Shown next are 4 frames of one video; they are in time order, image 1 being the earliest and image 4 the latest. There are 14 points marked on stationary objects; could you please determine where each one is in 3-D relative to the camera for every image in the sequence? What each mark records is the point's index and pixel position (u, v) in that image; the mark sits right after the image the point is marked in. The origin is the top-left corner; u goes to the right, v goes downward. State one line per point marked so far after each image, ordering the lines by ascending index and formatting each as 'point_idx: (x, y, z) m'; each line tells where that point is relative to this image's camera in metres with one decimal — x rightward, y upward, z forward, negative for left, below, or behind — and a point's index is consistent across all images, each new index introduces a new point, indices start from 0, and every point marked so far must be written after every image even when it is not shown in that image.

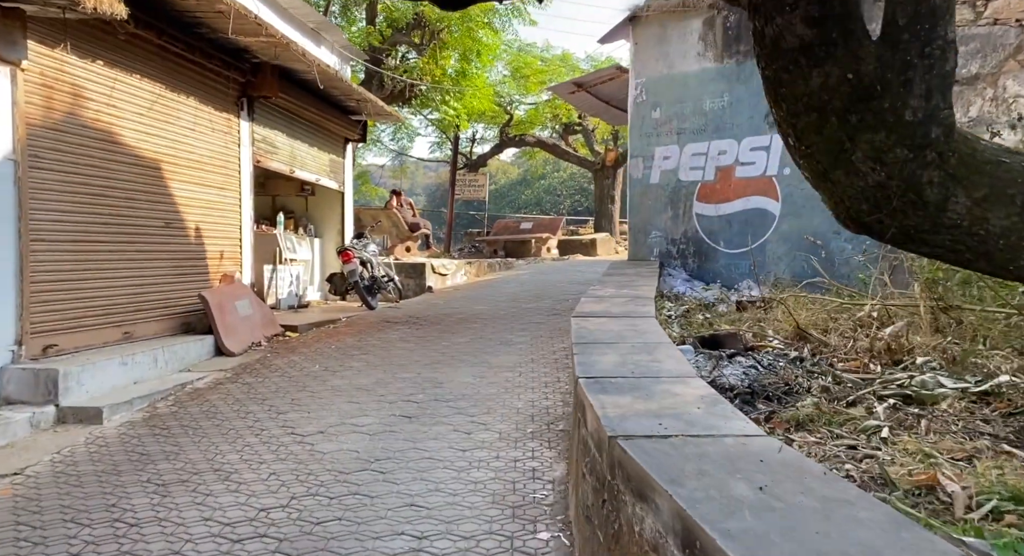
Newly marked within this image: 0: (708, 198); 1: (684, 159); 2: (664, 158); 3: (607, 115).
0: (+2.0, +0.8, +9.1) m
1: (+1.8, +1.2, +9.3) m
2: (+1.6, +1.2, +9.5) m
3: (+1.2, +2.1, +11.7) m
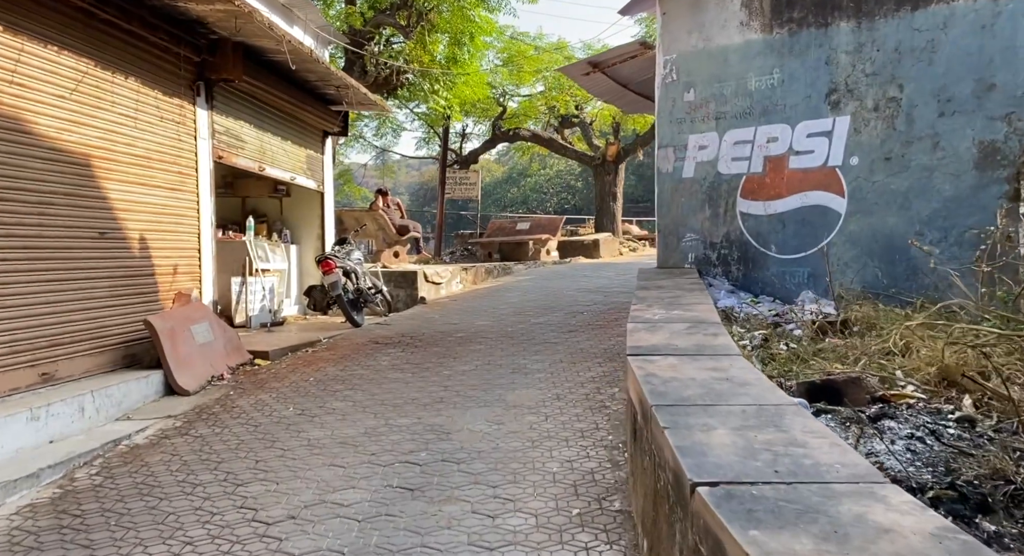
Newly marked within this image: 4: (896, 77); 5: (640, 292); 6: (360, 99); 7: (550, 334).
0: (+2.1, +0.7, +7.7) m
1: (+1.9, +1.1, +7.9) m
2: (+1.7, +1.1, +8.1) m
3: (+1.3, +2.0, +10.3) m
4: (+2.9, +1.5, +6.9) m
5: (+0.9, -0.1, +6.7) m
6: (-1.7, +2.0, +10.1) m
7: (+0.3, -0.5, +8.4) m
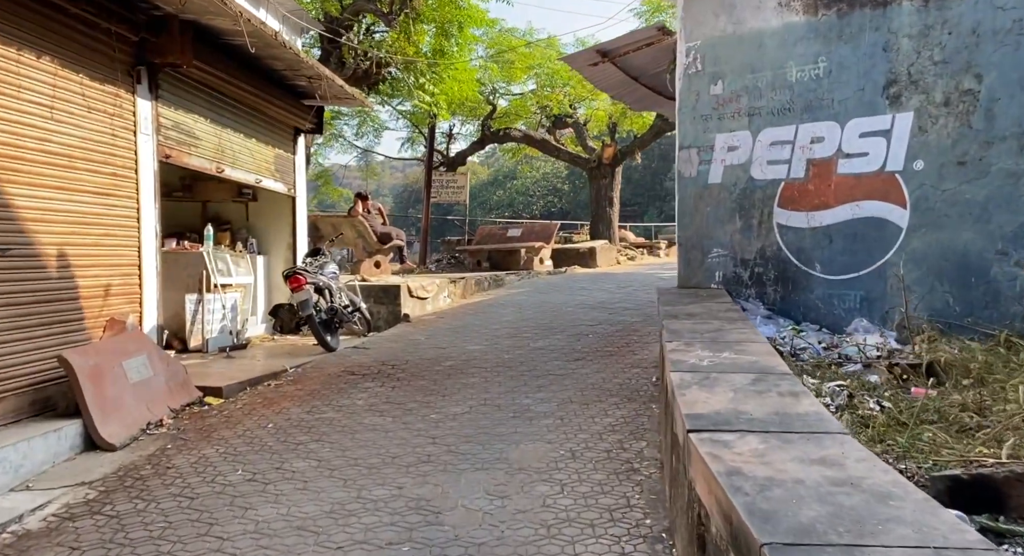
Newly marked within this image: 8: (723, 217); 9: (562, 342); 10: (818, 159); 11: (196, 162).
0: (+2.1, +0.5, +6.6) m
1: (+1.8, +0.9, +6.8) m
2: (+1.6, +1.0, +7.0) m
3: (+1.2, +1.9, +9.2) m
4: (+2.9, +1.4, +5.8) m
5: (+0.9, -0.3, +5.5) m
6: (-1.7, +1.8, +8.9) m
7: (+0.3, -0.7, +7.3) m
8: (+1.6, +0.5, +7.0) m
9: (+0.4, -0.6, +8.3) m
10: (+2.2, +0.8, +6.5) m
11: (-2.4, +0.9, +7.0) m
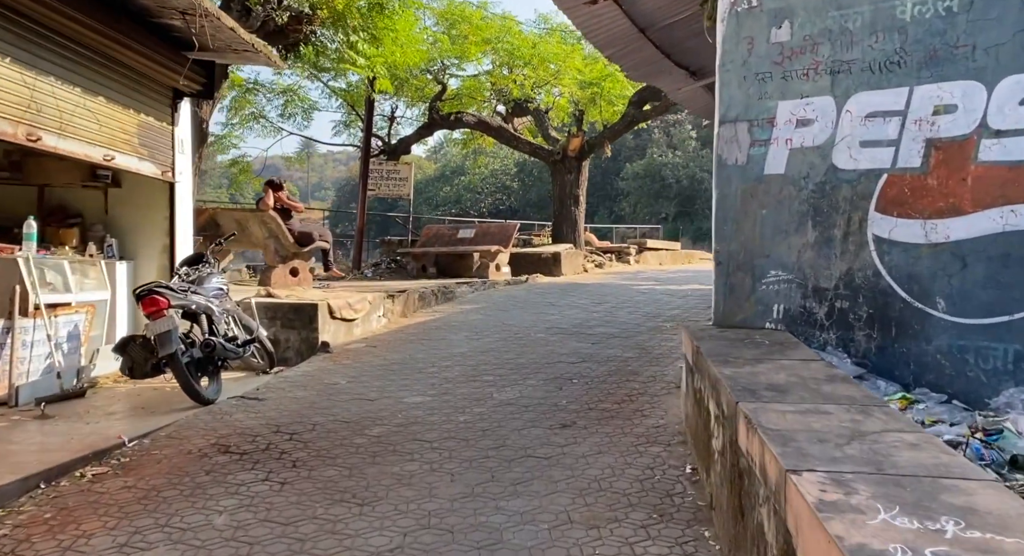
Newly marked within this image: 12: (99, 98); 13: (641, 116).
0: (+1.9, +0.3, +4.4) m
1: (+1.7, +0.8, +4.5) m
2: (+1.5, +0.8, +4.7) m
3: (+0.9, +1.7, +6.9) m
4: (+2.8, +1.1, +3.6) m
5: (+0.8, -0.4, +3.2) m
6: (-2.0, +1.7, +6.4) m
7: (+0.1, -0.8, +4.9) m
8: (+1.4, +0.3, +4.7) m
9: (+0.2, -0.7, +5.9) m
10: (+2.0, +0.6, +4.2) m
11: (-2.6, +0.8, +4.5) m
12: (-2.6, +1.1, +5.8) m
13: (+2.2, +2.7, +15.4) m
